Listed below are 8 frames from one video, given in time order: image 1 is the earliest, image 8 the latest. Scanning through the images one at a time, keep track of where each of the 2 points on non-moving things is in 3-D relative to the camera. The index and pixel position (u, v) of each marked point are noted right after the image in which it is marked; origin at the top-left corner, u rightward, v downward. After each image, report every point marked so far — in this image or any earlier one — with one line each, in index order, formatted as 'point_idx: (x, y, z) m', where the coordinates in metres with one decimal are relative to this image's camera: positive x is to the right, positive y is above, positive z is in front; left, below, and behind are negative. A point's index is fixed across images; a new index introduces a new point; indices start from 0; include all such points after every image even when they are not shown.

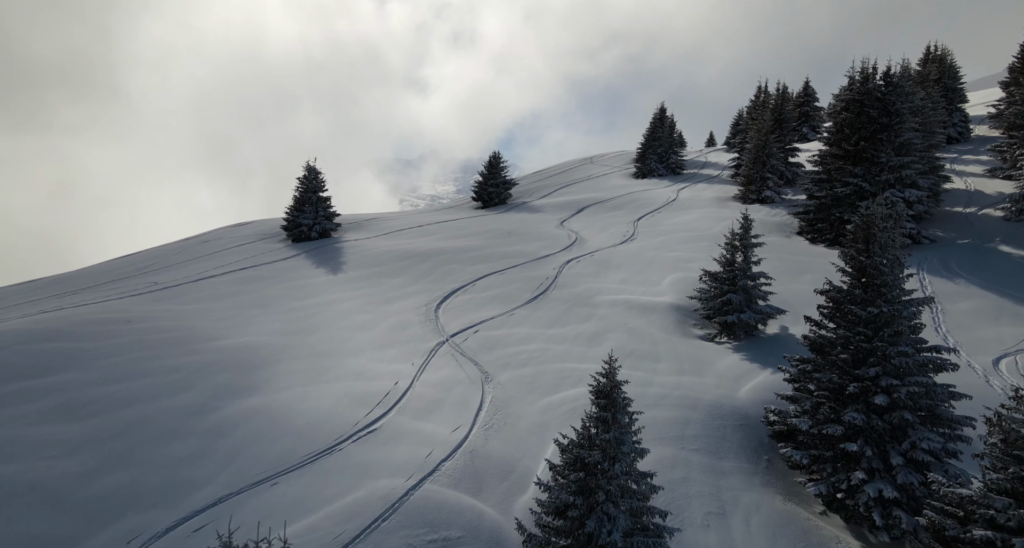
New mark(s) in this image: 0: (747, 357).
0: (+6.6, -2.3, +15.7) m
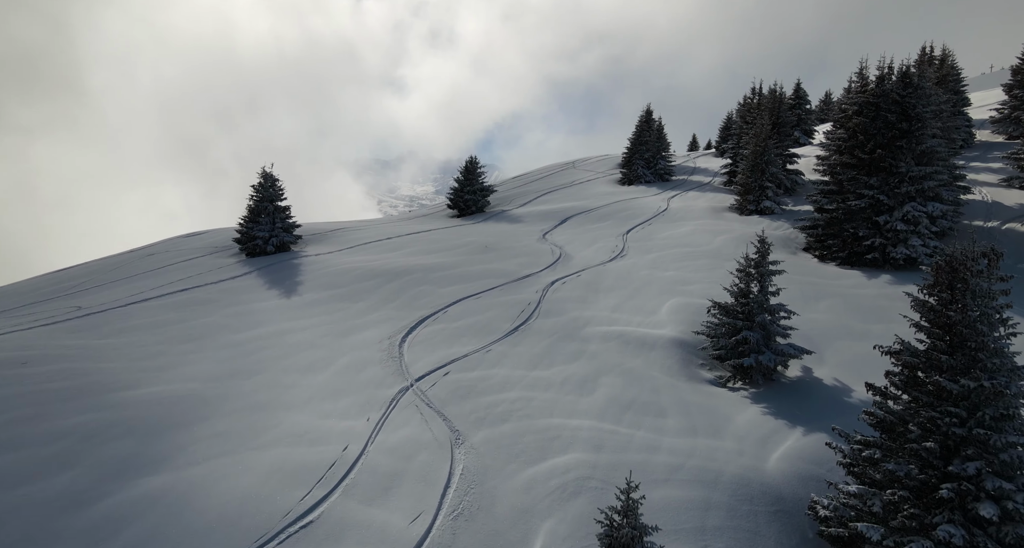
0: (+6.0, -3.2, +13.1) m
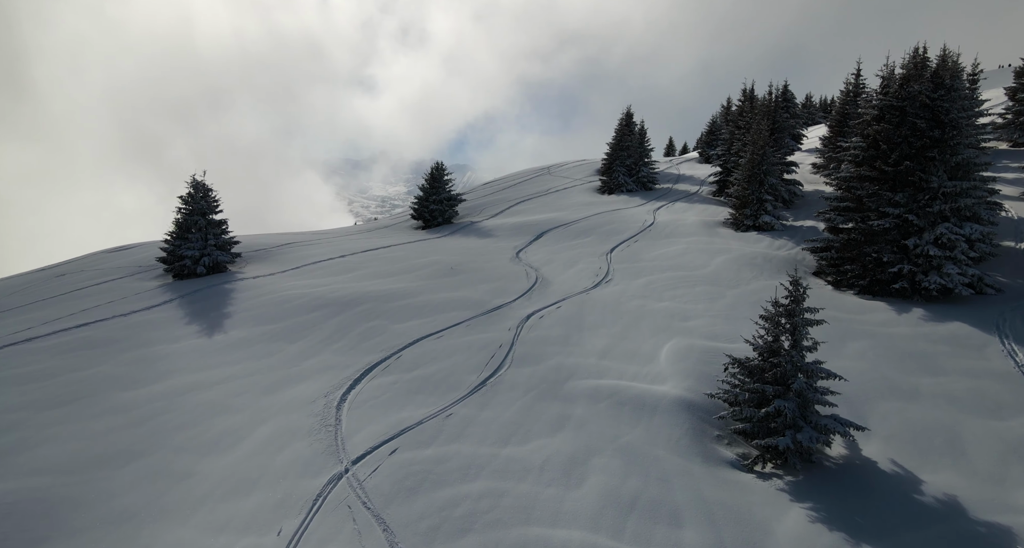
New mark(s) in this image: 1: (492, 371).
0: (+5.4, -4.2, +9.9) m
1: (-0.6, -2.7, +15.6) m
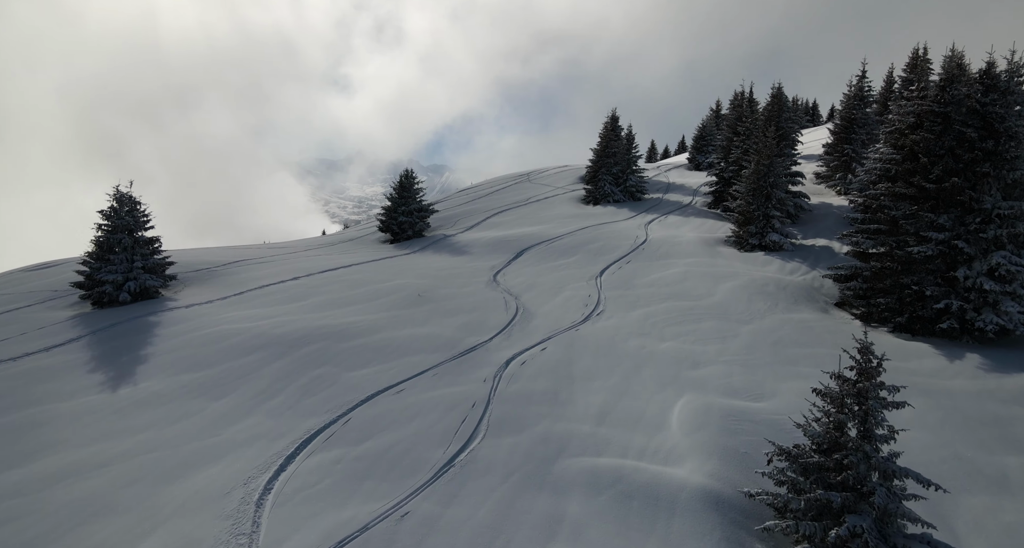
0: (+5.1, -5.2, +6.9) m
1: (-1.1, -3.7, +12.4) m
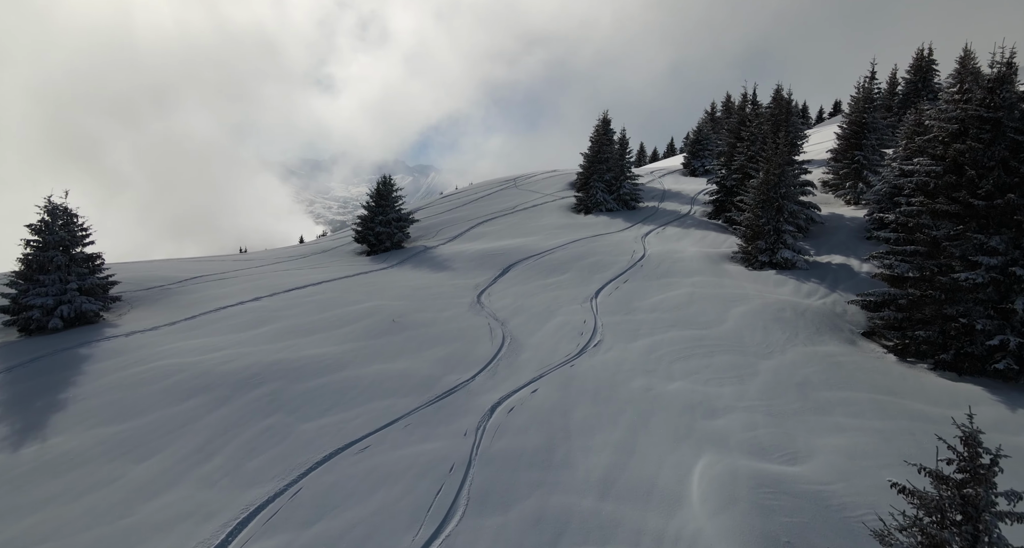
0: (+5.0, -5.9, +4.7) m
1: (-1.4, -4.5, +10.0) m
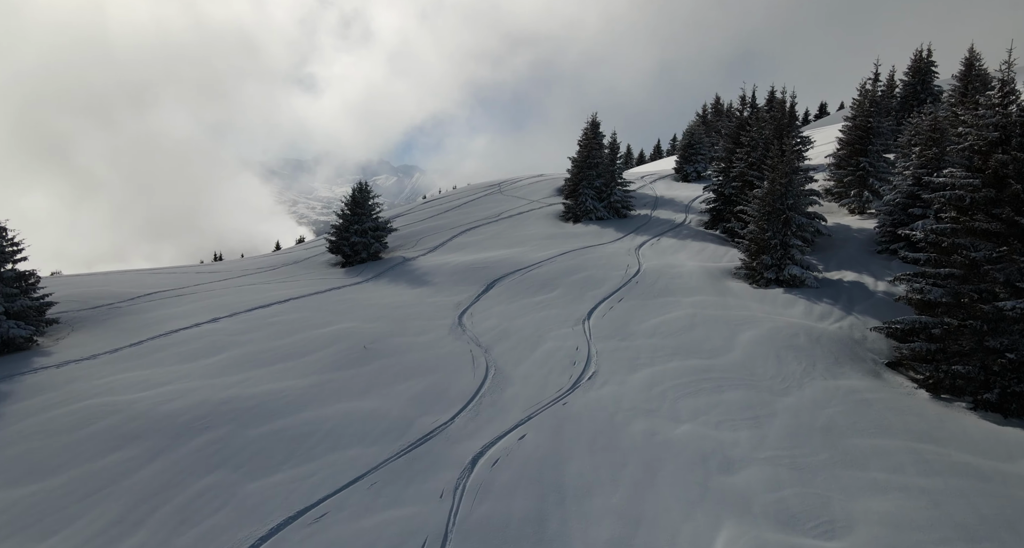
0: (+4.9, -6.5, +2.9) m
1: (-1.6, -5.1, +8.1) m
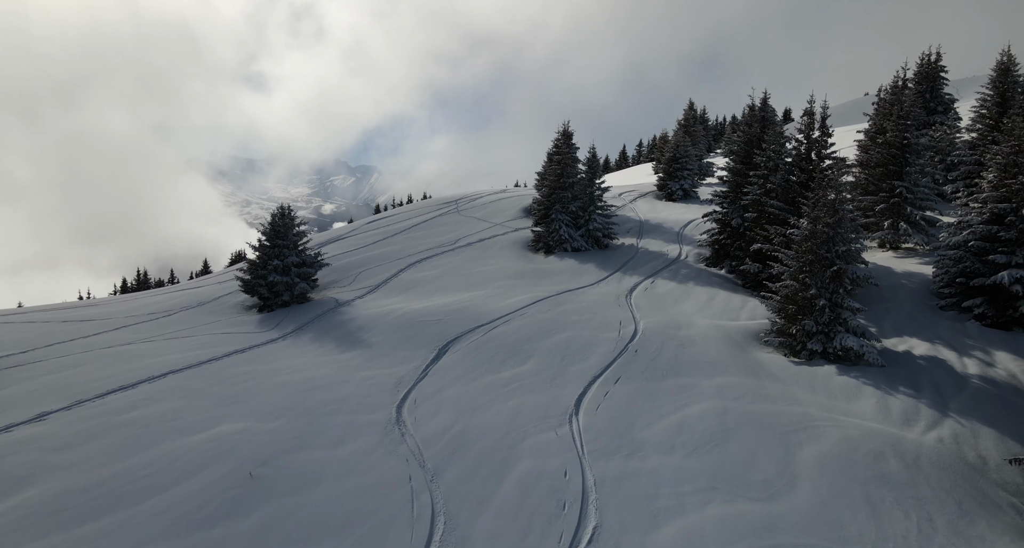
0: (+5.0, -8.3, -2.1) m
1: (-1.8, -7.0, +2.6) m
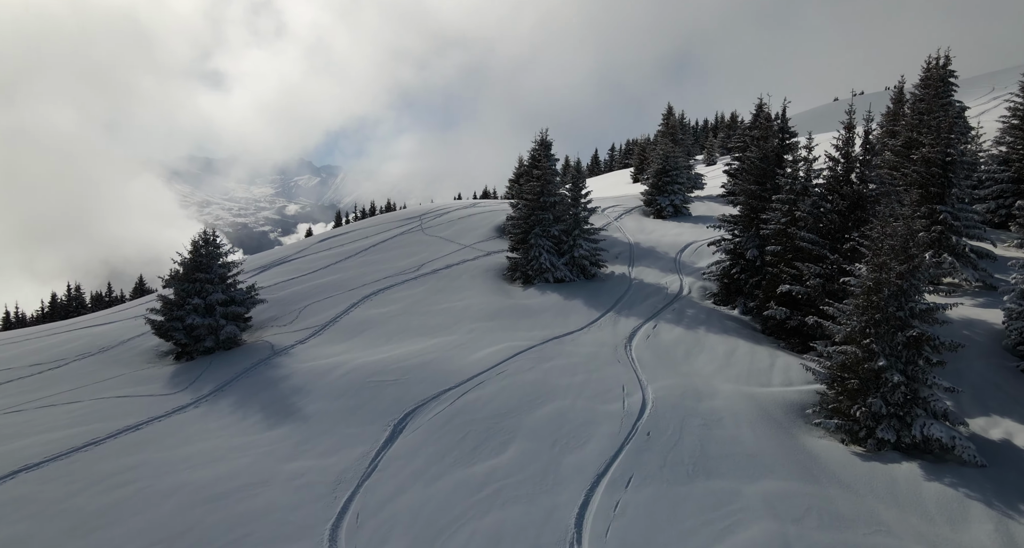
0: (+5.6, -9.6, -5.6) m
1: (-1.5, -8.3, -1.4) m
